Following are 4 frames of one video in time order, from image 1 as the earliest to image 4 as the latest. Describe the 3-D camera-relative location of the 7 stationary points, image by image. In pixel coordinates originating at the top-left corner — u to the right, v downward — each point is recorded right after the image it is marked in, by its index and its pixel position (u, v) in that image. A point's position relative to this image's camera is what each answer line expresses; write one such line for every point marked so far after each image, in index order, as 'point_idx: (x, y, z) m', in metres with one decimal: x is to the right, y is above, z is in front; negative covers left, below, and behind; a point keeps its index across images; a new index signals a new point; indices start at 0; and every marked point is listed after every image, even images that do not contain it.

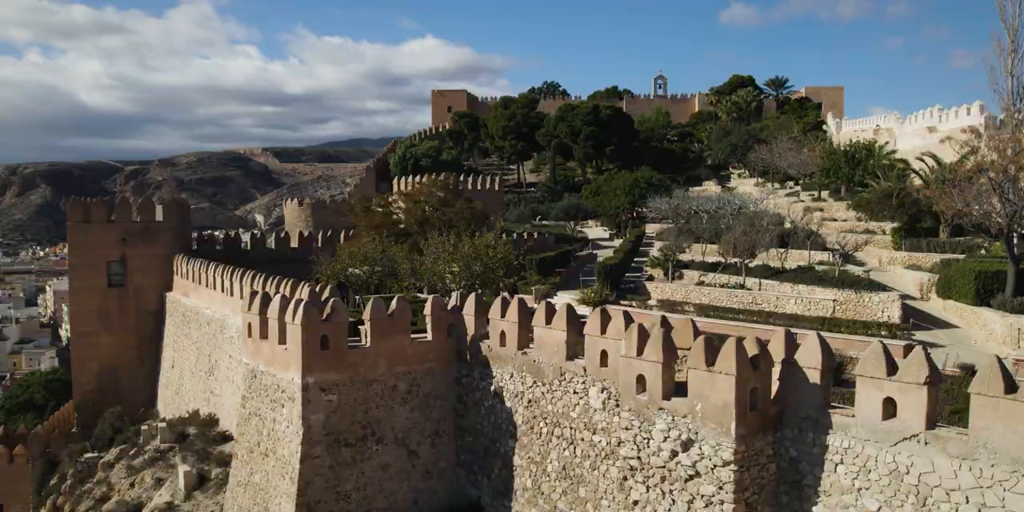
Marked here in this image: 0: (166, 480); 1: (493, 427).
0: (-6.7, -4.3, +14.8) m
1: (-0.3, -2.7, +12.1) m
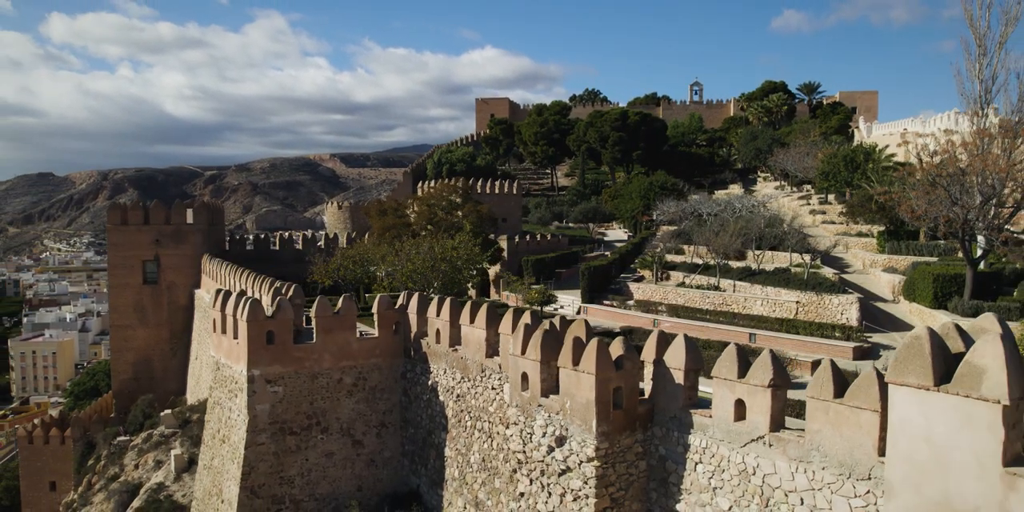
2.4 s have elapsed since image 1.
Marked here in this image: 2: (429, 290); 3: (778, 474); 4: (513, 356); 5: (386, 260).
0: (-7.3, -4.3, +16.3) m
1: (-1.4, -2.7, +12.8) m
2: (-2.1, -0.8, +18.0) m
3: (+2.8, -2.3, +8.1) m
4: (0.0, -1.3, +10.2) m
5: (-3.3, -0.1, +18.8) m
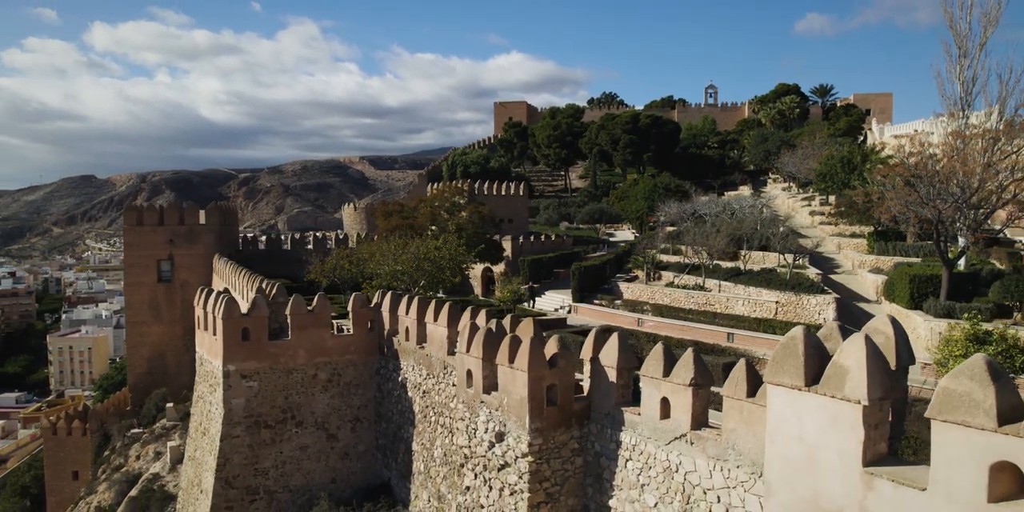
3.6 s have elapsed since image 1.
0: (-7.7, -4.3, +16.9) m
1: (-1.9, -2.7, +13.1) m
2: (-2.4, -0.8, +18.4) m
3: (+1.9, -2.3, +8.2) m
4: (-0.7, -1.3, +10.5) m
5: (-3.5, -0.1, +19.2) m
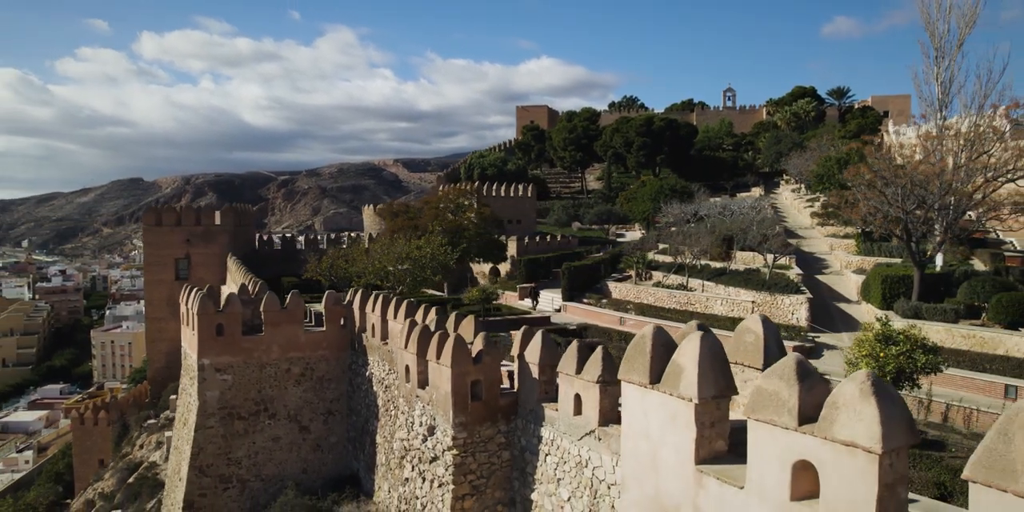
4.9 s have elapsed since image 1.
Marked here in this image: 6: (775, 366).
0: (-8.0, -4.3, +17.7) m
1: (-2.5, -2.7, +13.5) m
2: (-2.6, -0.8, +18.8) m
3: (+1.0, -2.2, +8.3) m
4: (-1.5, -1.3, +10.8) m
5: (-3.7, -0.1, +19.7) m
6: (+1.7, -0.7, +5.2) m
